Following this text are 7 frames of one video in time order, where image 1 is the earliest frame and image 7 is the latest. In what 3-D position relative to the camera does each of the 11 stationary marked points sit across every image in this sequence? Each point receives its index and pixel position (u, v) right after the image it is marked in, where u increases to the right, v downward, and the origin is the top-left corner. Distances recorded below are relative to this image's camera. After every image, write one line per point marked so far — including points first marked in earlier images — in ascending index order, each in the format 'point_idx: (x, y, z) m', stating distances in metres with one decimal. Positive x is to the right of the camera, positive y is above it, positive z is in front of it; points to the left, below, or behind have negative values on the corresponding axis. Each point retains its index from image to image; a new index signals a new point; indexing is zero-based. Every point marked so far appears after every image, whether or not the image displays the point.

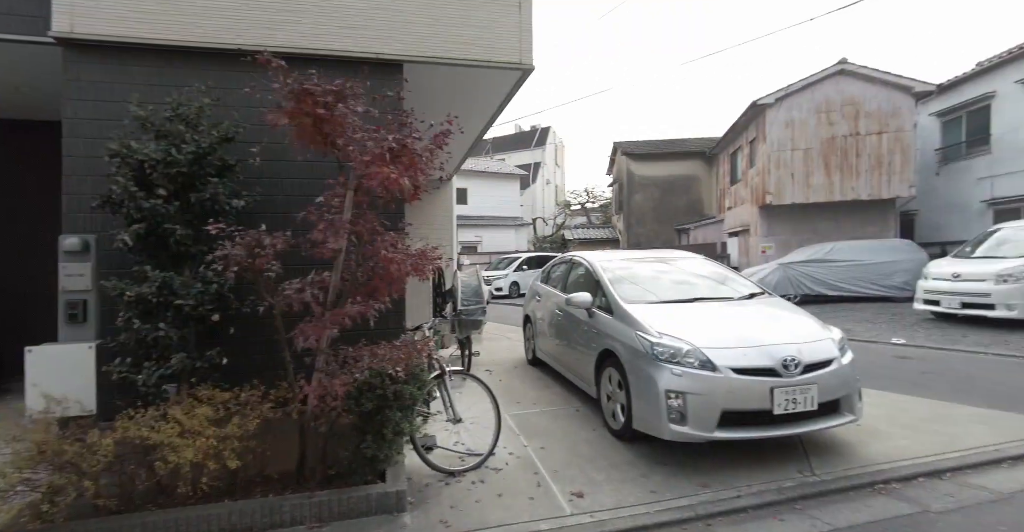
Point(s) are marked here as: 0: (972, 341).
0: (+6.9, -1.0, +7.0) m
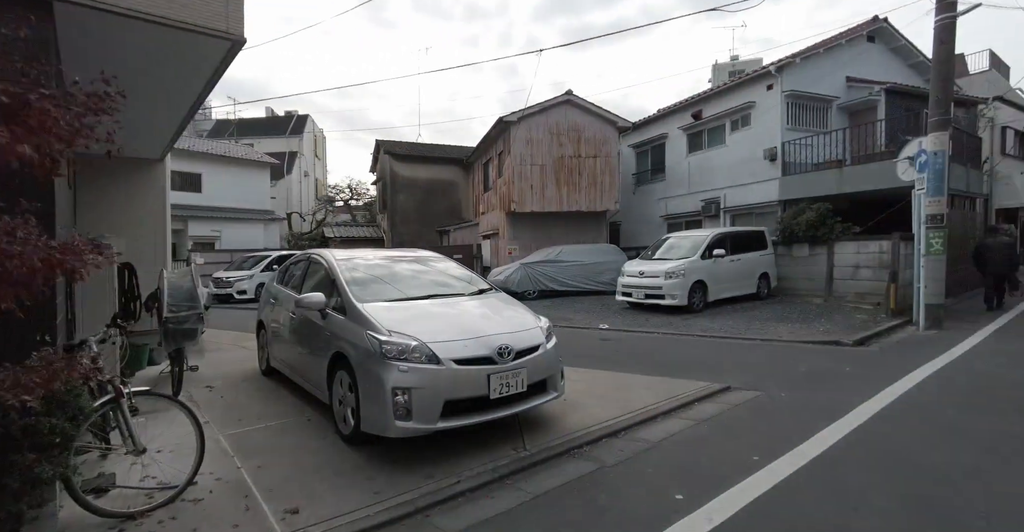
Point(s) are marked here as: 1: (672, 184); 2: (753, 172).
0: (+2.6, -1.0, +9.0) m
1: (+4.9, +2.5, +14.6) m
2: (+6.0, +2.4, +12.0) m
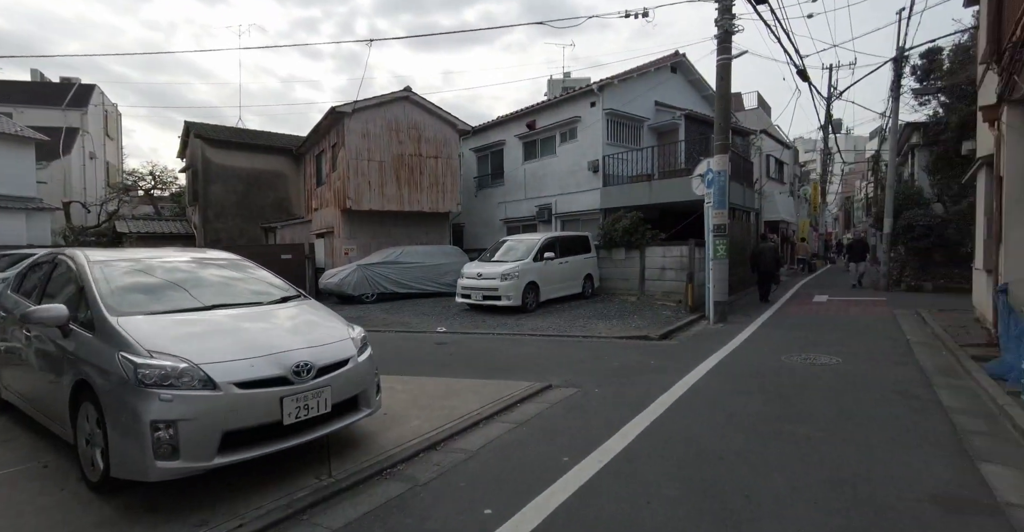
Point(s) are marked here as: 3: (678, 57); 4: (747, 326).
0: (-0.5, -1.1, +9.1) m
1: (-0.1, +2.5, +15.1) m
2: (+1.8, +2.3, +13.0) m
3: (+4.8, +6.1, +13.8) m
4: (+3.9, -1.0, +7.8) m
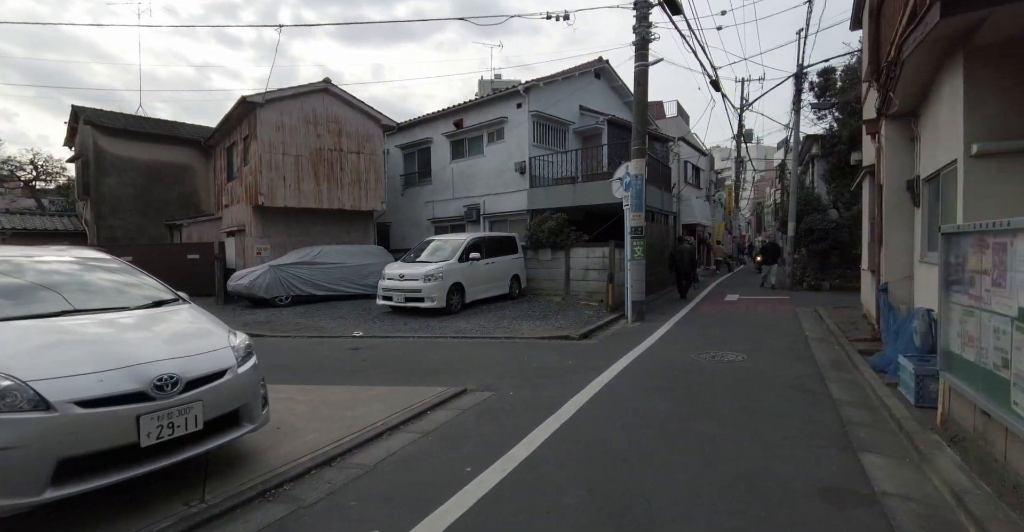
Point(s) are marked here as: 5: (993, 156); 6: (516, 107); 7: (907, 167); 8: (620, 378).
0: (-1.9, -1.1, +8.8) m
1: (-2.3, +2.4, +14.8) m
2: (-0.1, +2.3, +12.9) m
3: (+2.7, +6.1, +14.1) m
4: (+2.6, -1.0, +8.1) m
5: (+3.5, +0.8, +3.4) m
6: (+0.1, +4.3, +12.7) m
7: (+4.7, +1.2, +5.6) m
8: (+1.1, -1.1, +4.6) m
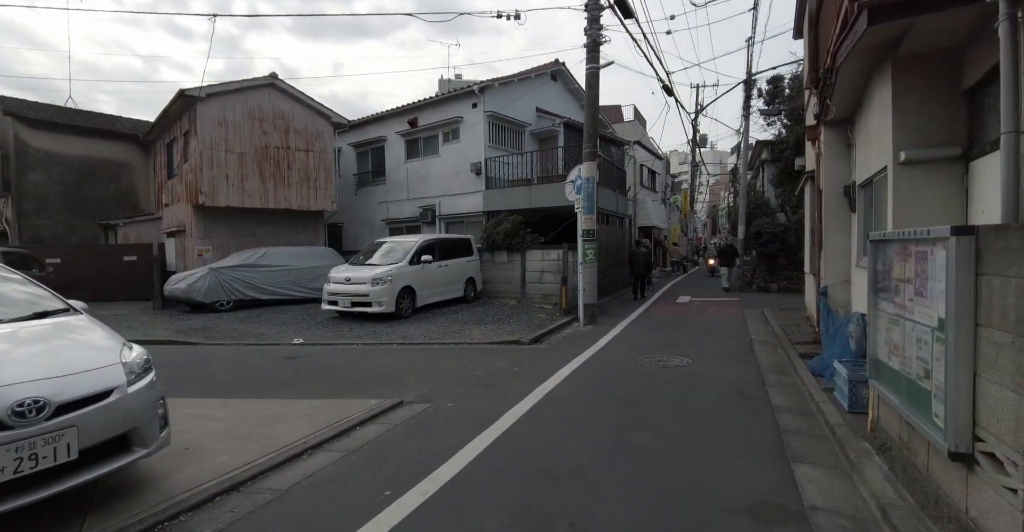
0: (-2.8, -1.1, +8.4) m
1: (-3.6, +2.4, +14.4) m
2: (-1.3, +2.2, +12.7) m
3: (+1.4, +6.0, +14.1) m
4: (+1.8, -1.1, +8.1) m
5: (+3.0, +0.8, +3.5) m
6: (-1.1, +4.2, +12.5) m
7: (+4.0, +1.1, +5.7) m
8: (+0.5, -1.2, +4.5) m
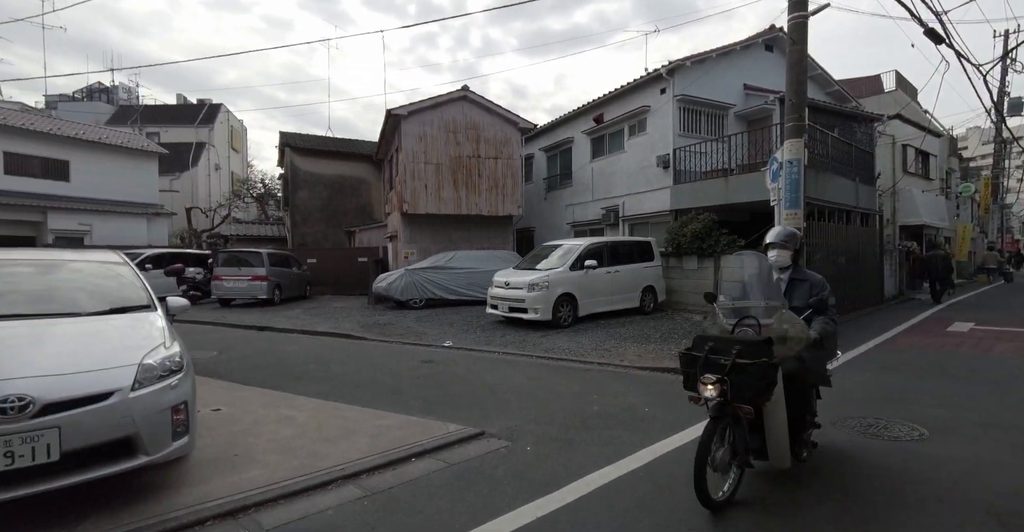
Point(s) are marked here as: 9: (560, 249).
0: (0.0, -1.2, +8.1) m
1: (+1.9, +2.2, +13.8) m
2: (+3.3, +2.1, +11.3) m
3: (+6.4, +5.8, +11.4) m
4: (+3.9, -1.2, +5.8) m
5: (+3.1, +0.6, +1.1) m
6: (+3.4, +4.0, +11.0) m
7: (+4.9, +1.0, +2.7) m
8: (+1.2, -1.2, +3.2) m
9: (+1.0, +0.3, +9.2) m
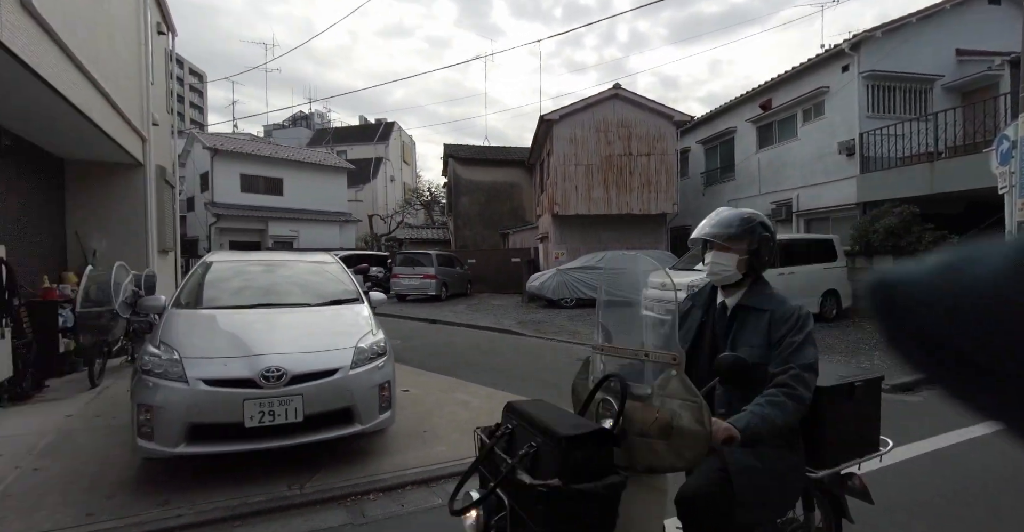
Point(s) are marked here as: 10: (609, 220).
0: (+2.6, -1.2, +7.8) m
1: (+6.1, +2.2, +12.7) m
2: (+6.7, +2.1, +10.0) m
3: (+9.8, +5.7, +9.1) m
4: (+5.7, -1.2, +4.5) m
5: (+3.5, +0.6, +0.3) m
6: (+6.8, +4.0, +9.6) m
7: (+5.8, +0.9, +1.2) m
8: (+2.3, -1.3, +2.8) m
9: (+3.9, +0.3, +8.6) m
10: (+3.1, +1.4, +15.0) m
